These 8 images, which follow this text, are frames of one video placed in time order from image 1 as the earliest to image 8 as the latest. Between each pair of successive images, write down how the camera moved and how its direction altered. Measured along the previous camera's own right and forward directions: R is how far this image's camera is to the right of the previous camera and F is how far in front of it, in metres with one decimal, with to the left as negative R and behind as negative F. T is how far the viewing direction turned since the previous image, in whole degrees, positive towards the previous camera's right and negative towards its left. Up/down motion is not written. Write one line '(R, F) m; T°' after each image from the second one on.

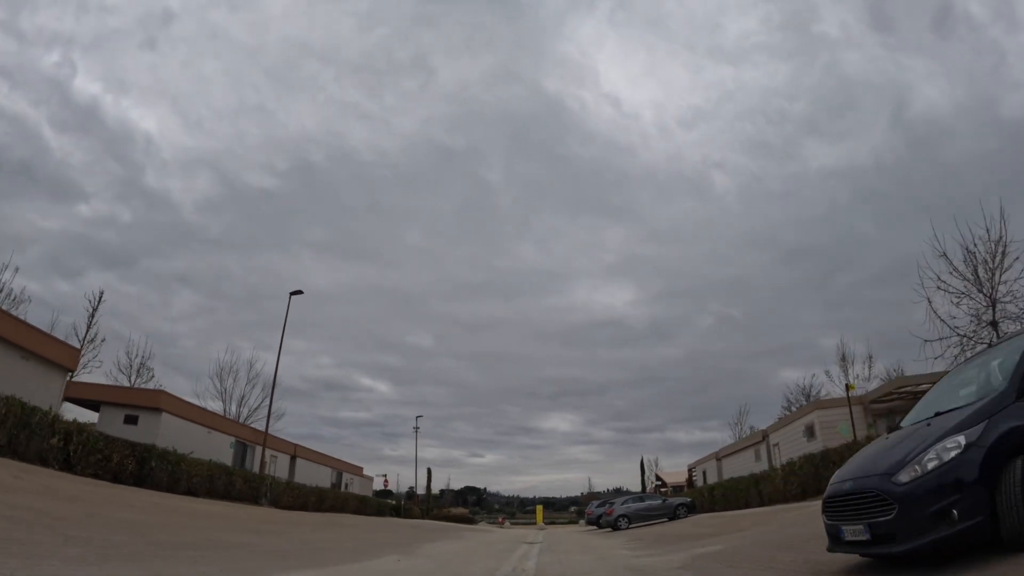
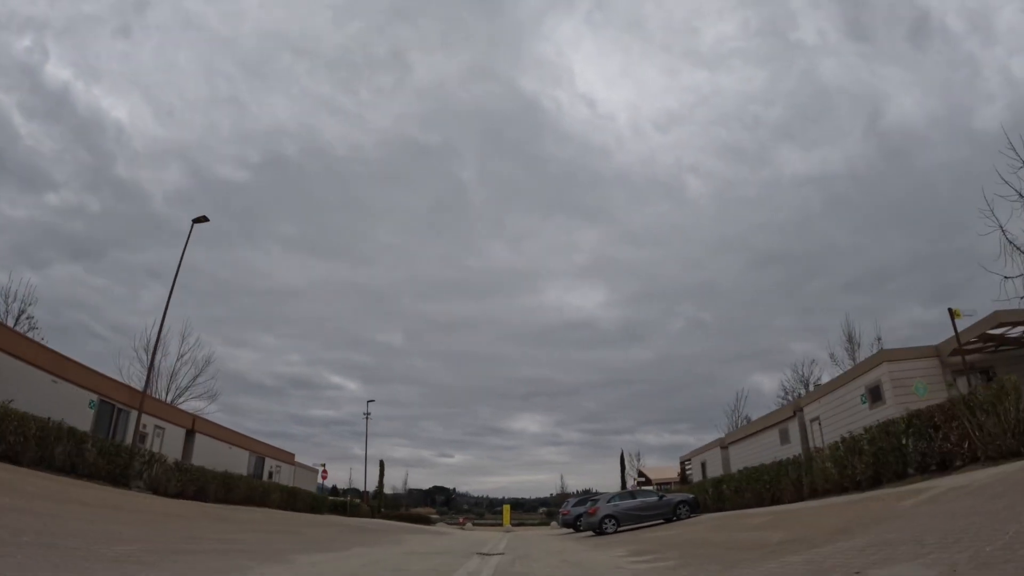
(+0.1, +1.8) m; +2°
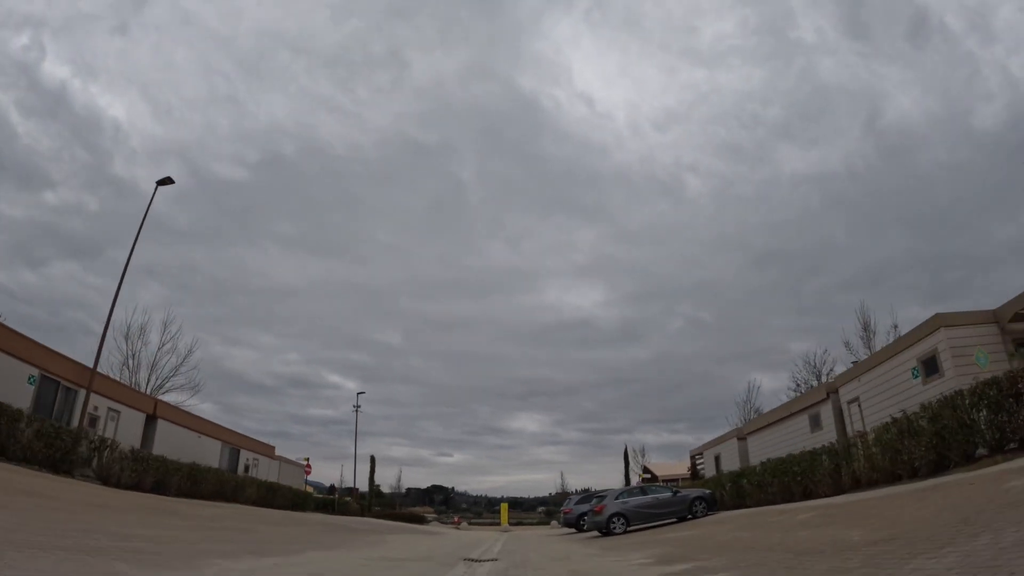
(+0.2, +0.2) m; 0°
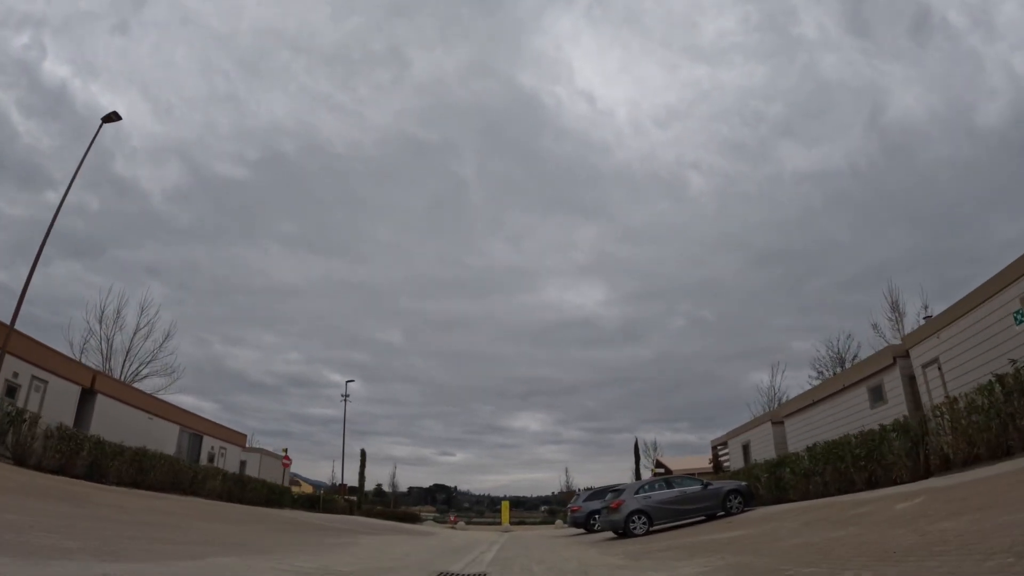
(+0.2, +0.3) m; 0°
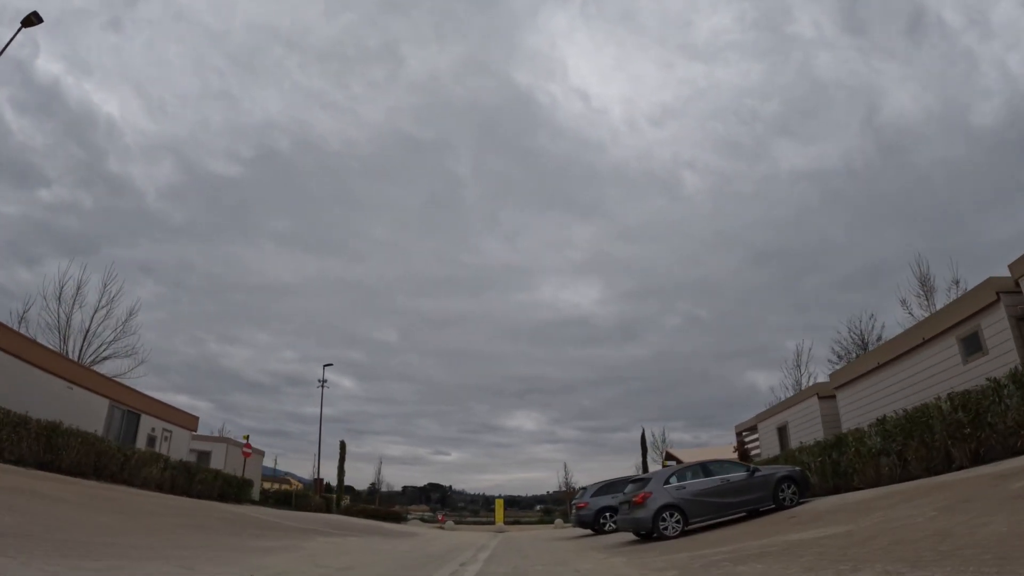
(-0.2, +0.5) m; 0°
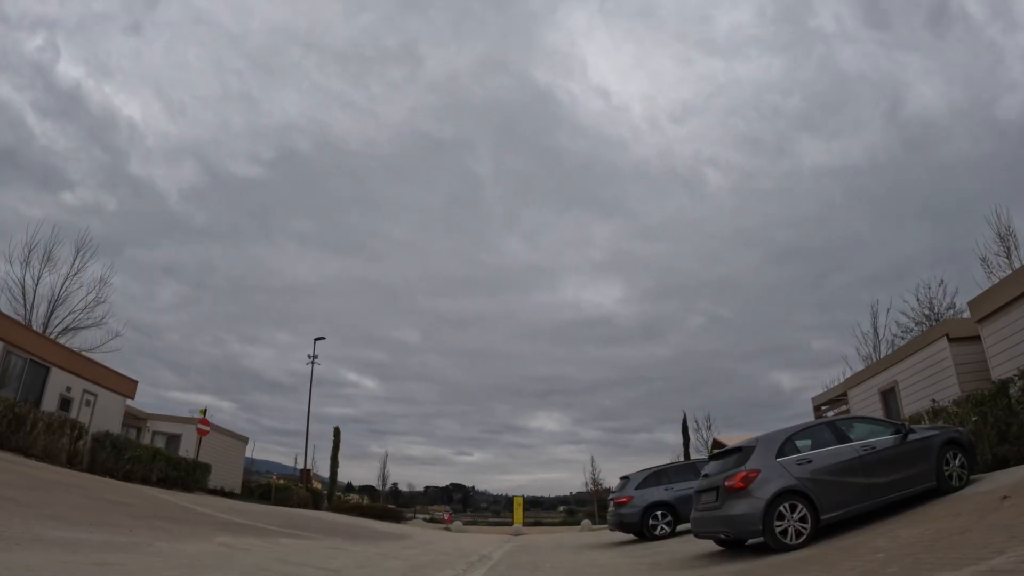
(-0.1, +2.0) m; -2°
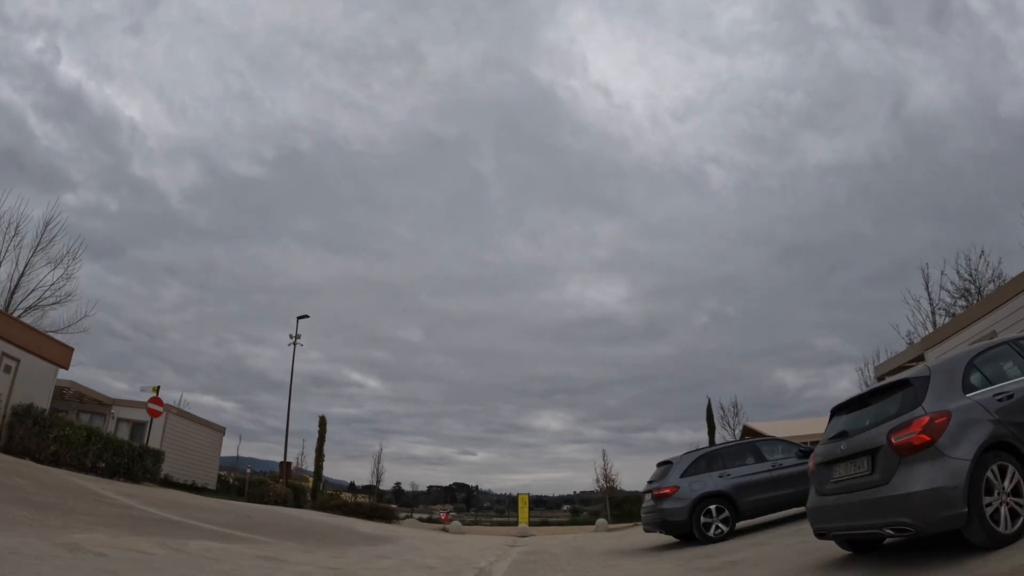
(-0.1, +0.8) m; 0°
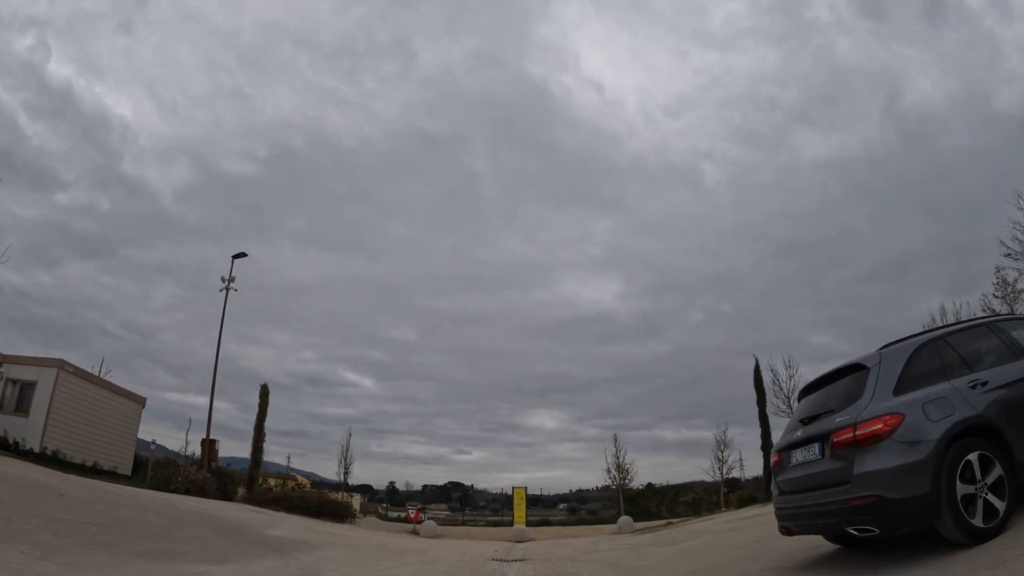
(+0.3, +0.9) m; 0°
